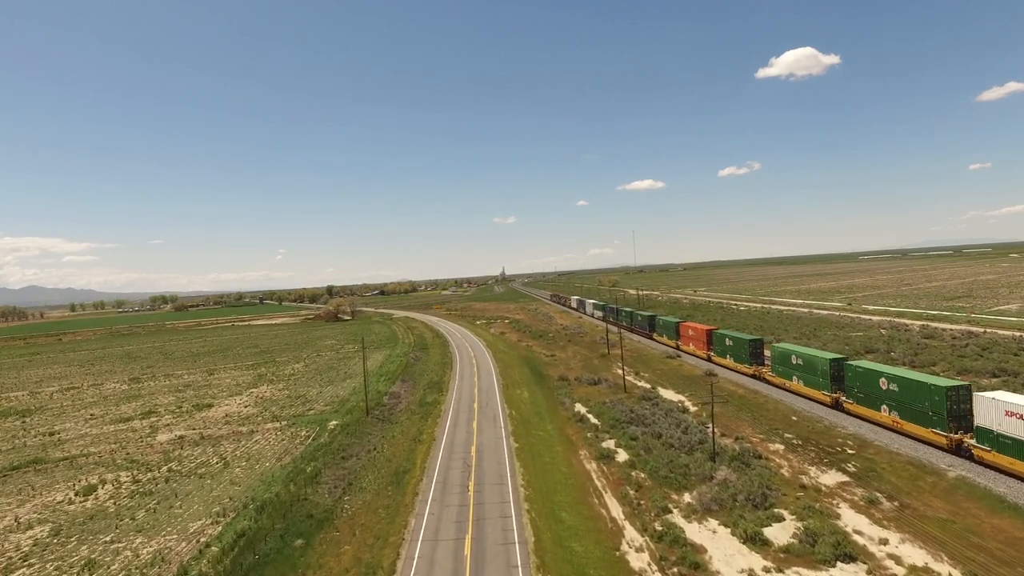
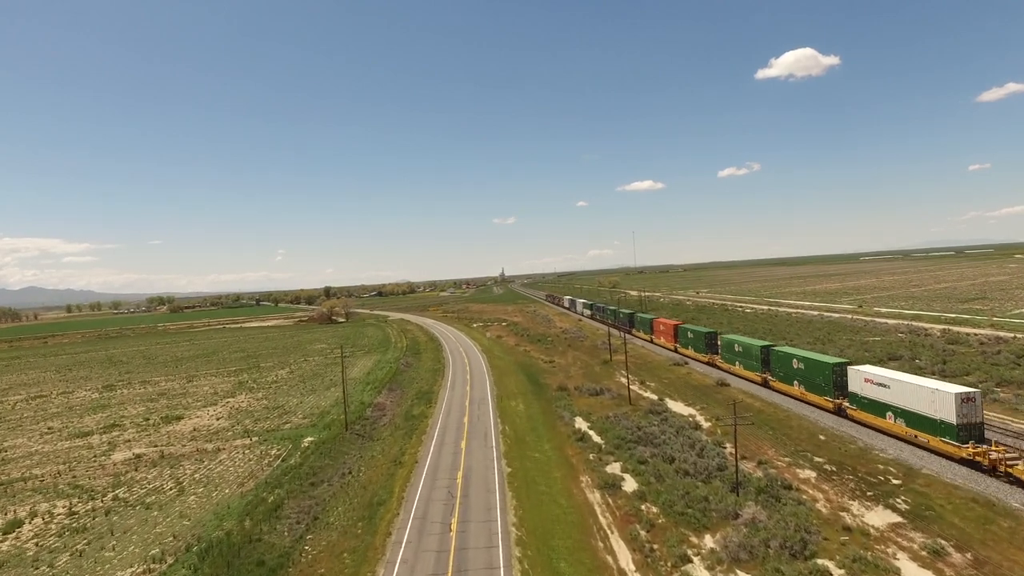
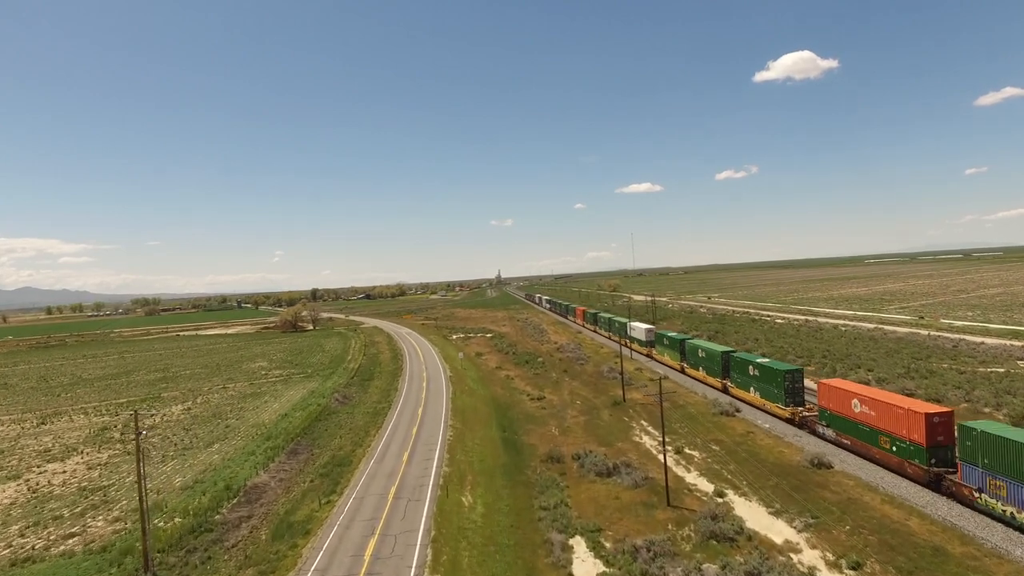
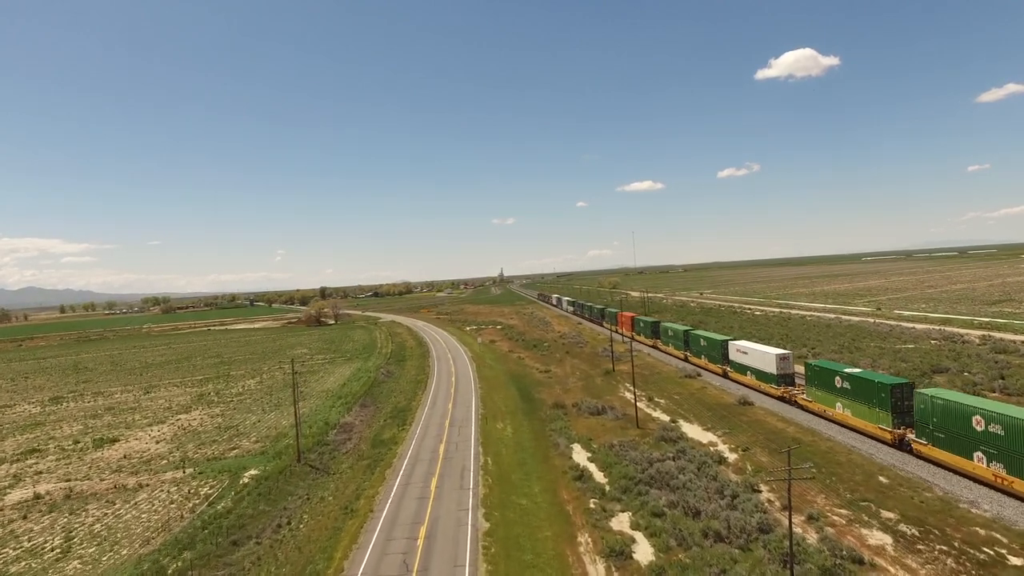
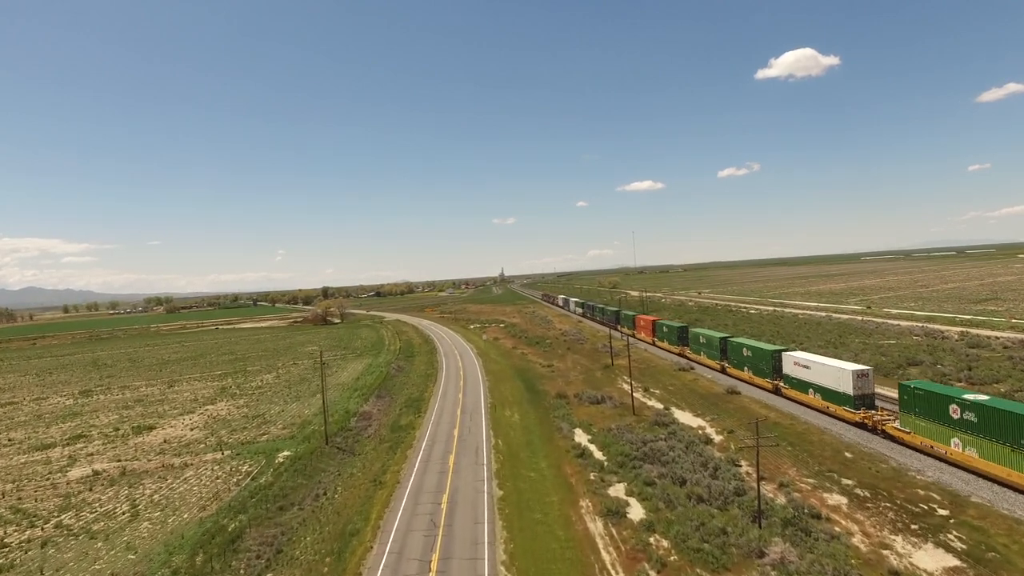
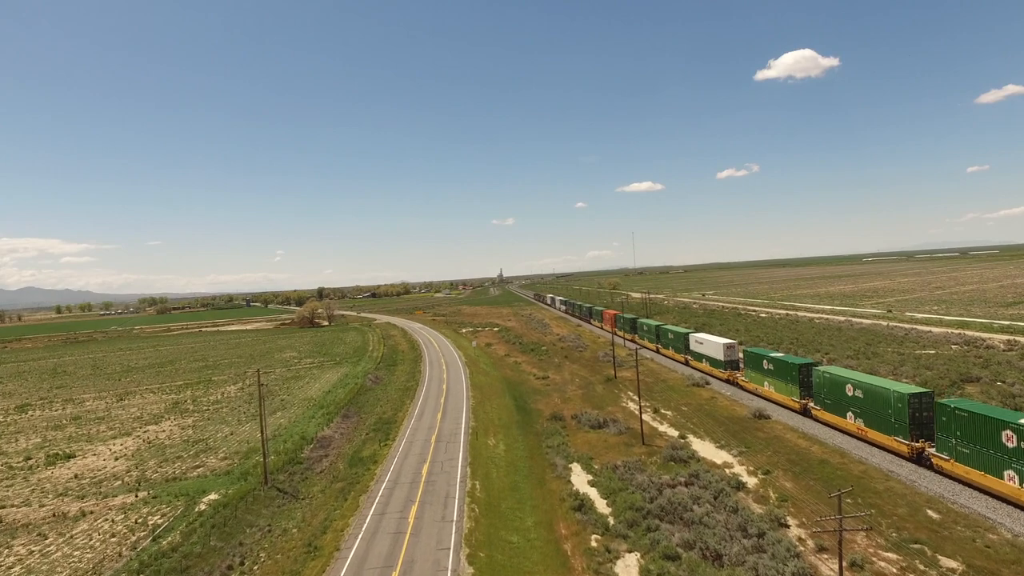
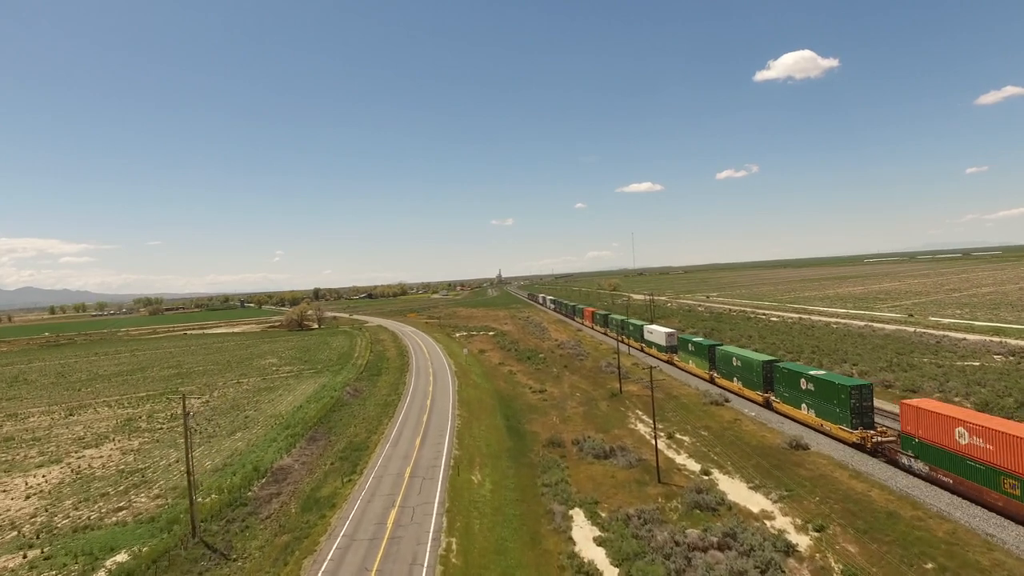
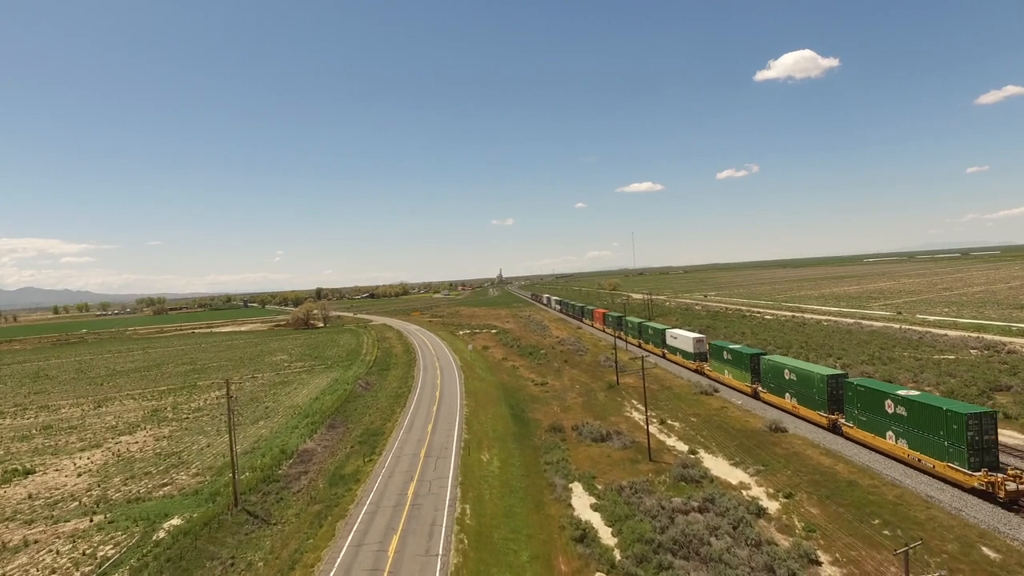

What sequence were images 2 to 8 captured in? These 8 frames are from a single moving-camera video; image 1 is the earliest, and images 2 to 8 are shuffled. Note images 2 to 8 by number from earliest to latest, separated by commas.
2, 5, 4, 6, 8, 7, 3
